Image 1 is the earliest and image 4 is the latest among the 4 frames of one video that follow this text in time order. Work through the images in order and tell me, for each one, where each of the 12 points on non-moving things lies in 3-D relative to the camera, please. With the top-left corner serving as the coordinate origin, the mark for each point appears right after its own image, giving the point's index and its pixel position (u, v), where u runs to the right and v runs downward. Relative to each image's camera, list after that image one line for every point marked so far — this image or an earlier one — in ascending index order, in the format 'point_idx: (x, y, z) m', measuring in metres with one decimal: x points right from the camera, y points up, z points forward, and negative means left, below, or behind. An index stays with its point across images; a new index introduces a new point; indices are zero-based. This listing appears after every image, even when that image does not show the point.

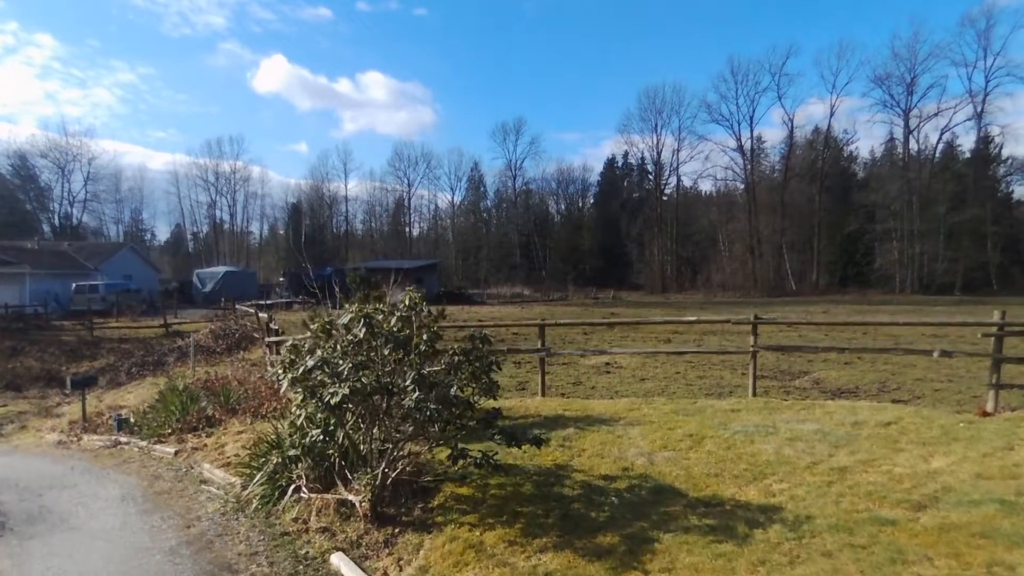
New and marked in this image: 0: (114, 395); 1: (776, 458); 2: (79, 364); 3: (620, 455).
0: (-8.2, -2.2, +13.0) m
1: (+1.9, -1.2, +4.6) m
2: (-12.3, -2.2, +18.0) m
3: (+0.8, -1.3, +4.9) m
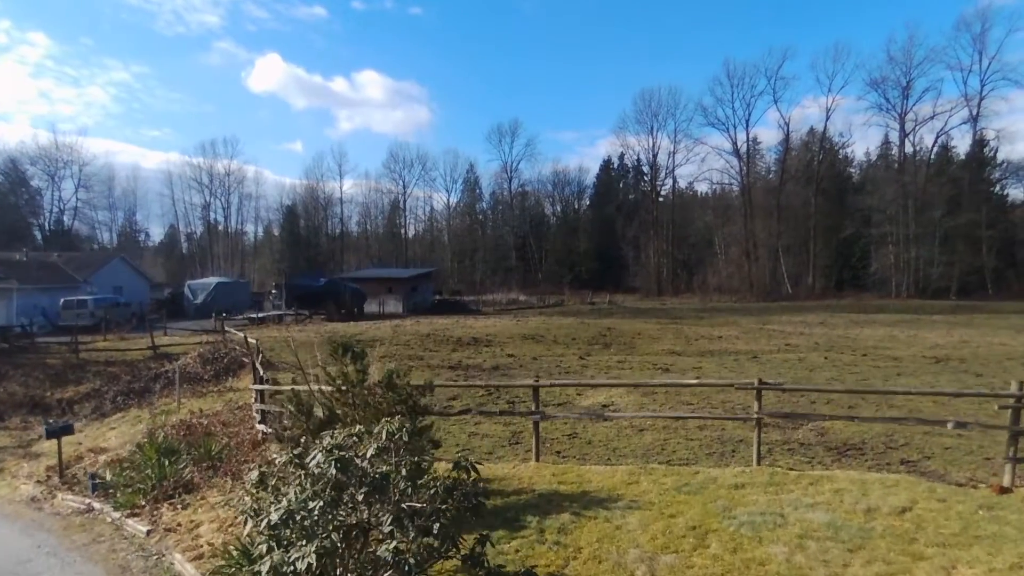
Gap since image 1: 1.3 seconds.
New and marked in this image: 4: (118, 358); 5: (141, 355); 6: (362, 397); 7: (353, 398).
0: (-8.3, -2.9, +12.6) m
1: (+1.8, -1.9, +4.3) m
2: (-12.4, -2.8, +17.6) m
3: (+0.8, -1.9, +4.5) m
4: (-12.3, -2.2, +19.8) m
5: (-11.6, -2.1, +19.9) m
6: (-1.4, -1.0, +5.8) m
7: (-1.5, -1.0, +5.8) m
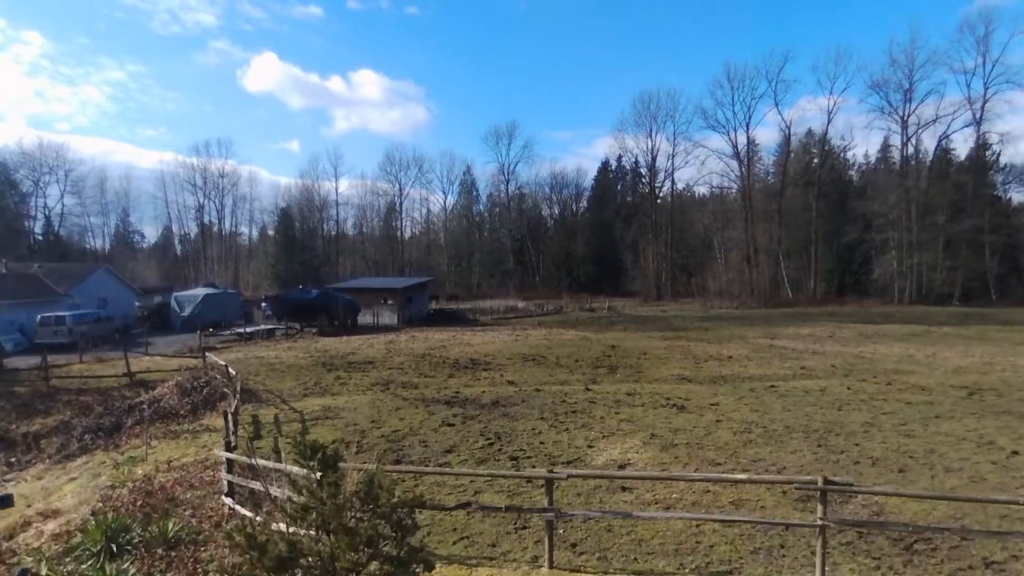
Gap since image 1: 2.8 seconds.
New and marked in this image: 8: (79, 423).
0: (-8.2, -3.5, +11.4) m
1: (+1.9, -2.5, +3.1) m
2: (-12.4, -3.5, +16.3) m
3: (+0.9, -2.6, +3.3) m
4: (-12.3, -2.8, +18.5) m
5: (-11.6, -2.7, +18.6) m
6: (-1.3, -1.7, +4.6) m
7: (-1.4, -1.7, +4.6) m
8: (-11.0, -3.4, +16.1) m
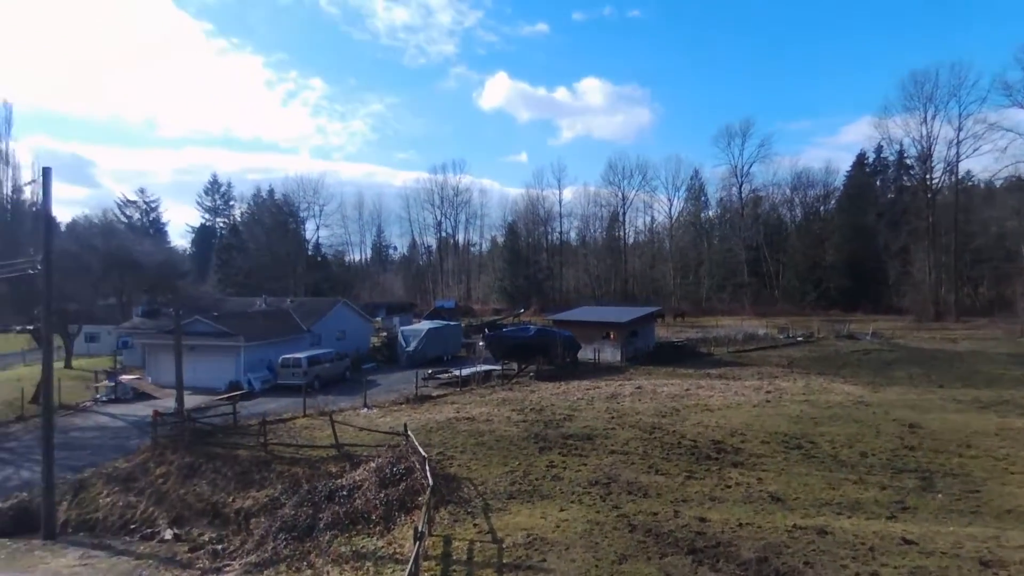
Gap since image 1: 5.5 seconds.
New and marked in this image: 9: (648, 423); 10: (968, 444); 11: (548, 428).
0: (-4.5, -5.3, +9.7) m
1: (+2.3, -4.2, -1.5) m
2: (-6.7, -5.3, +15.8) m
3: (+1.3, -4.3, -0.9) m
4: (-5.8, -4.6, +17.9) m
5: (-5.2, -4.5, +17.7) m
6: (-0.3, -3.3, +1.0) m
7: (-0.3, -3.3, +1.0) m
8: (-5.5, -5.2, +15.1) m
9: (+4.3, -4.2, +19.9) m
10: (+12.6, -4.2, +17.5) m
11: (+1.1, -4.3, +19.7) m
